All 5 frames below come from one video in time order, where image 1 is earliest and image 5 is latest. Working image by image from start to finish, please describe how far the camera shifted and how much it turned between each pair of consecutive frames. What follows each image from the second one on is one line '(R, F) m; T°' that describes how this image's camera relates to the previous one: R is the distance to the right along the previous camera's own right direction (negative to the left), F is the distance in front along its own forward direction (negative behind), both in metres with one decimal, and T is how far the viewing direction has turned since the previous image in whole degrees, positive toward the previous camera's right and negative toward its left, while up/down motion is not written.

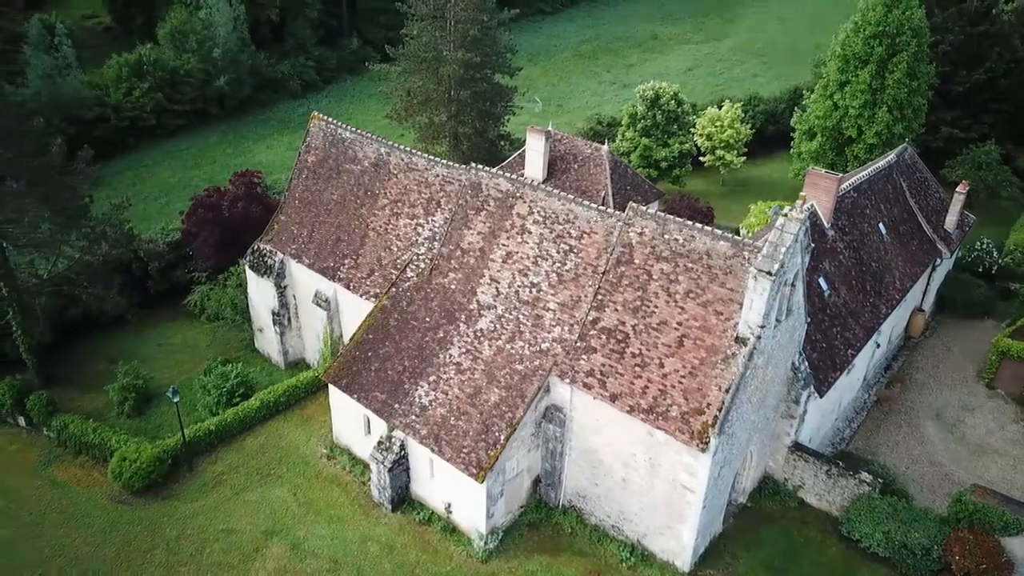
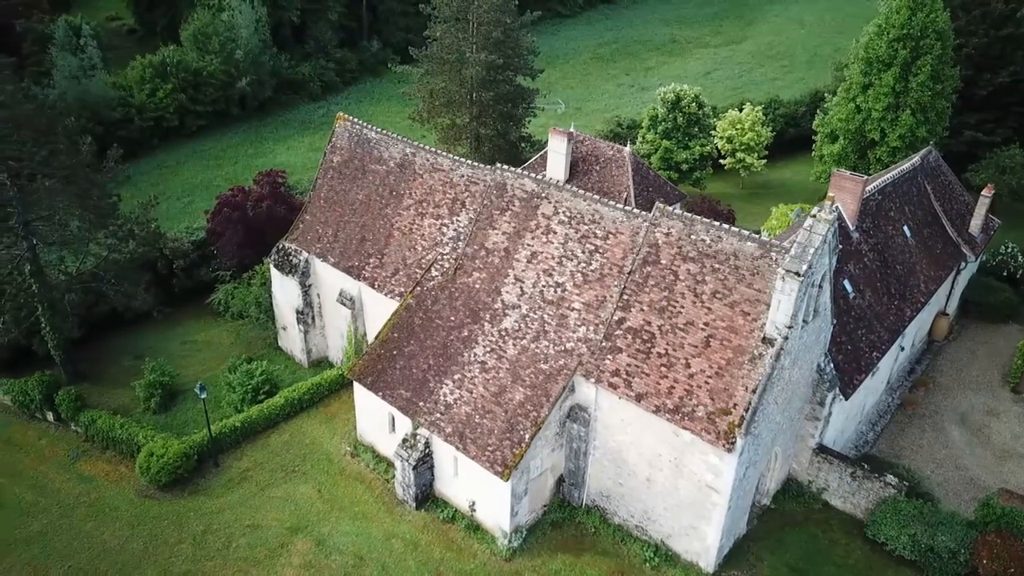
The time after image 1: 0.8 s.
(-0.3, -0.1) m; -1°
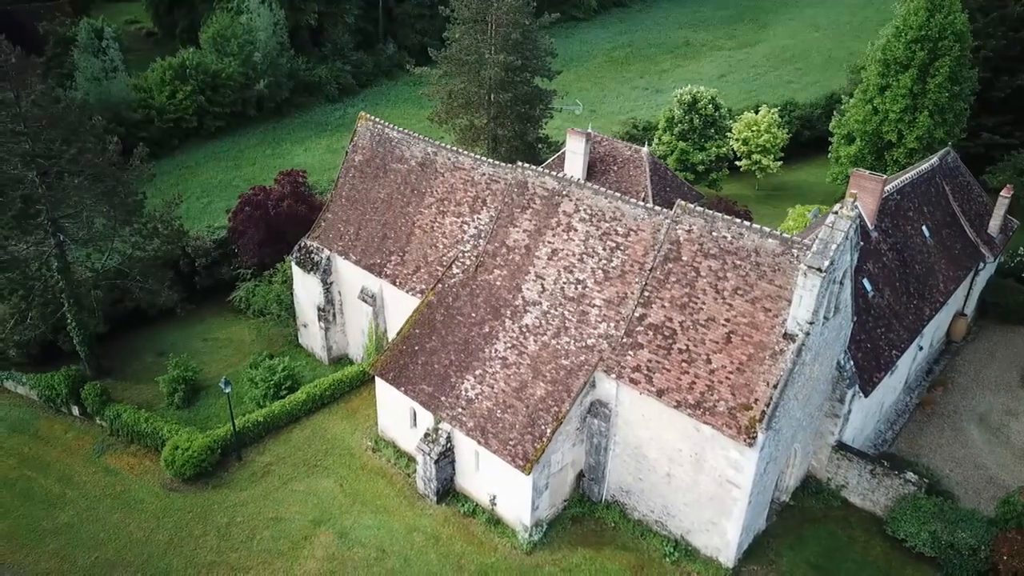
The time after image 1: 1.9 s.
(-0.3, -0.2) m; -1°
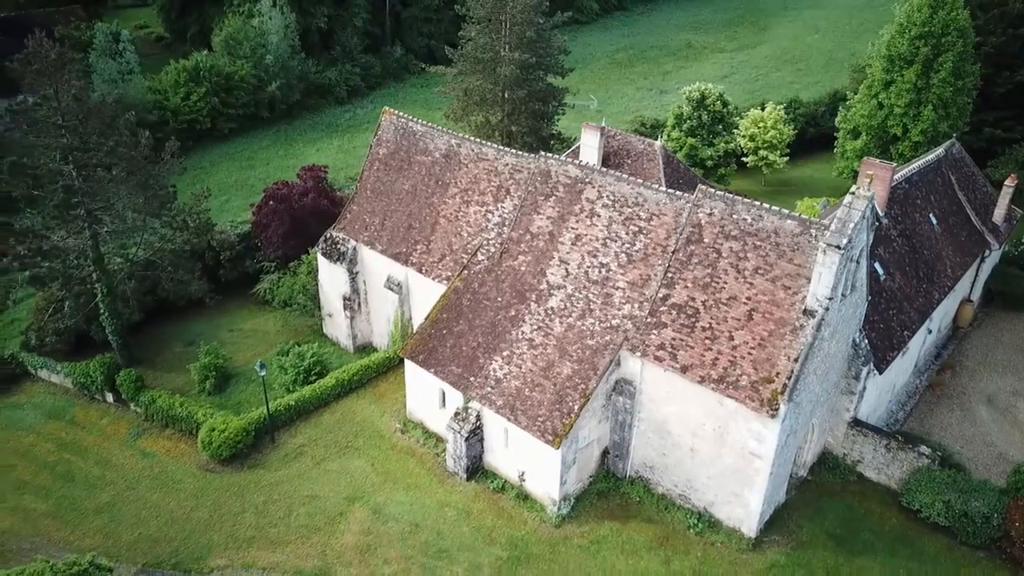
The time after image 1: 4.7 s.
(-0.9, -0.9) m; 0°
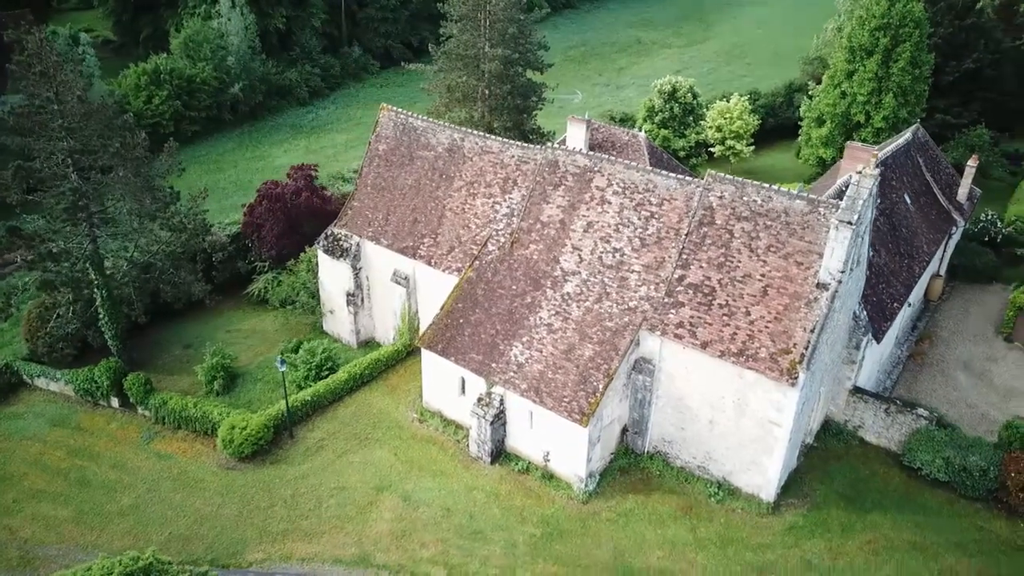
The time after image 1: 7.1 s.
(-2.4, -0.7) m; +4°
